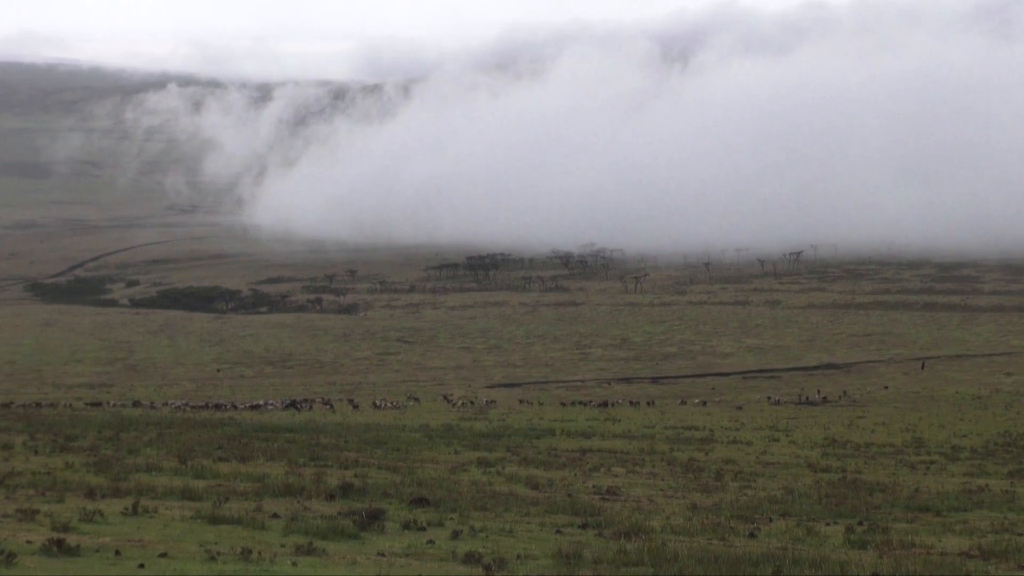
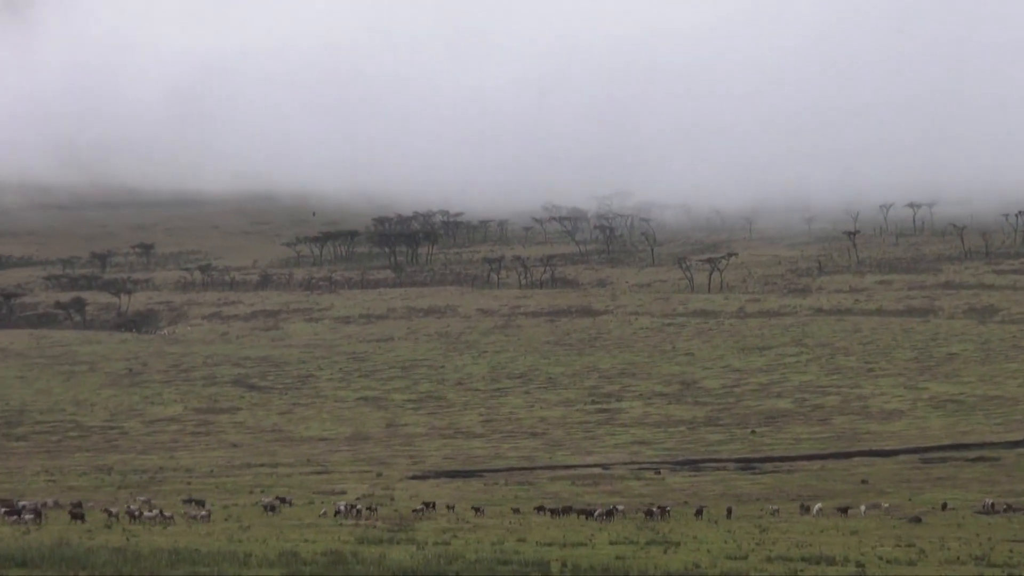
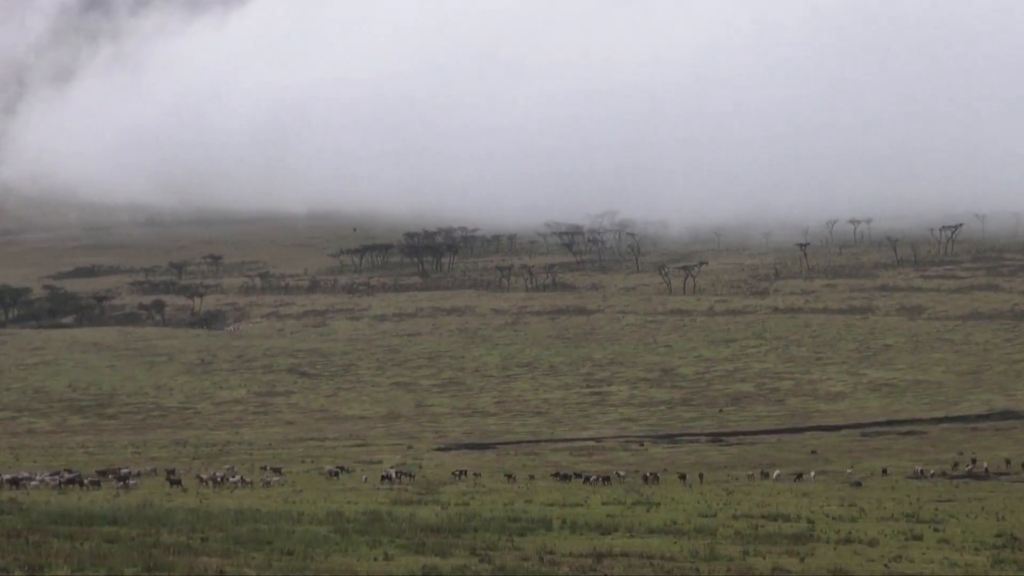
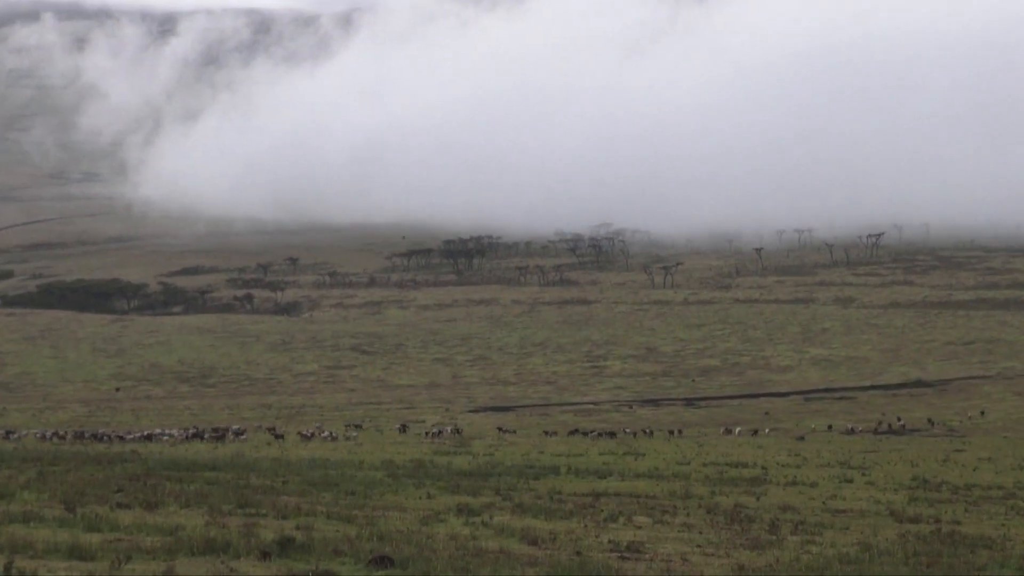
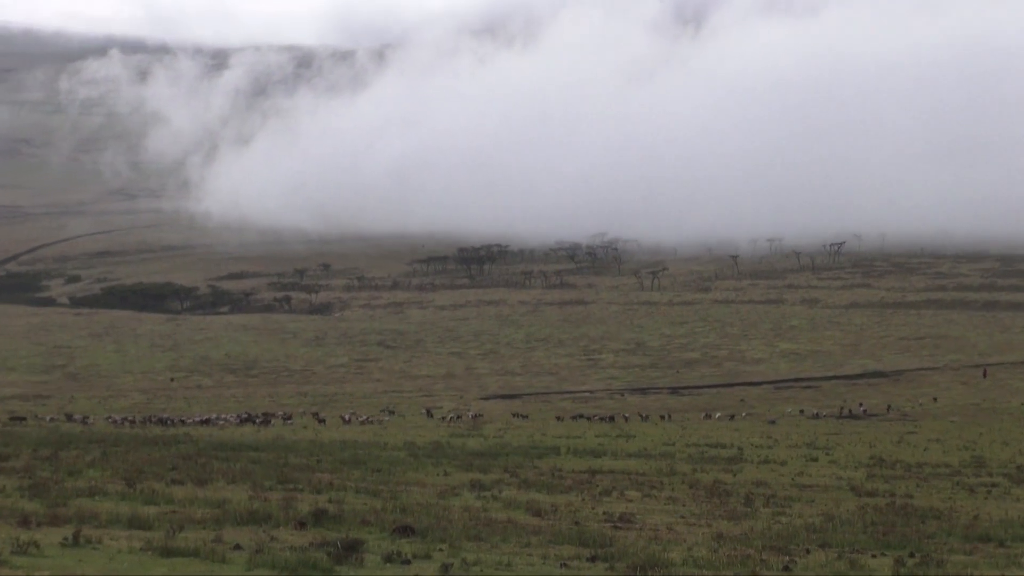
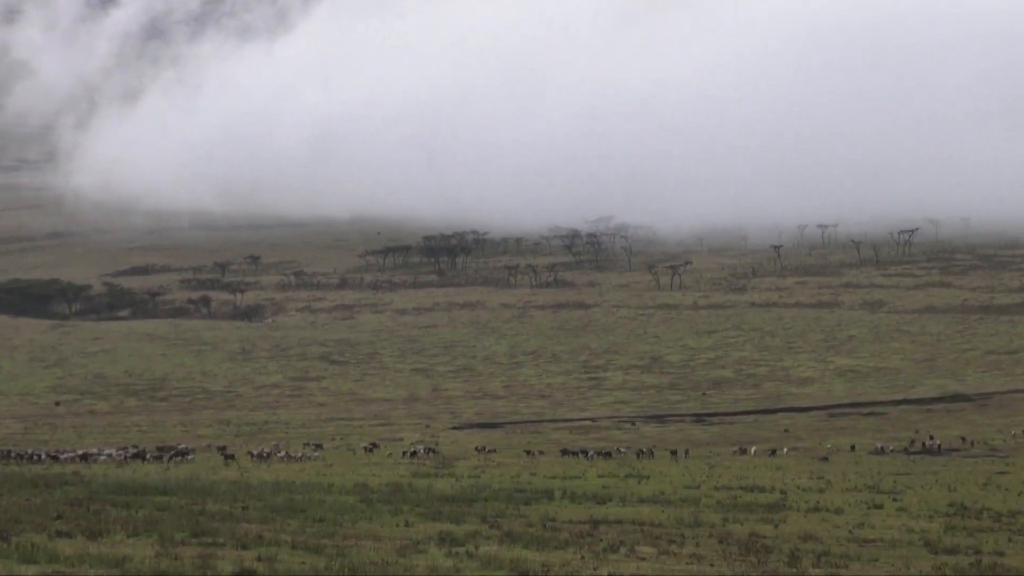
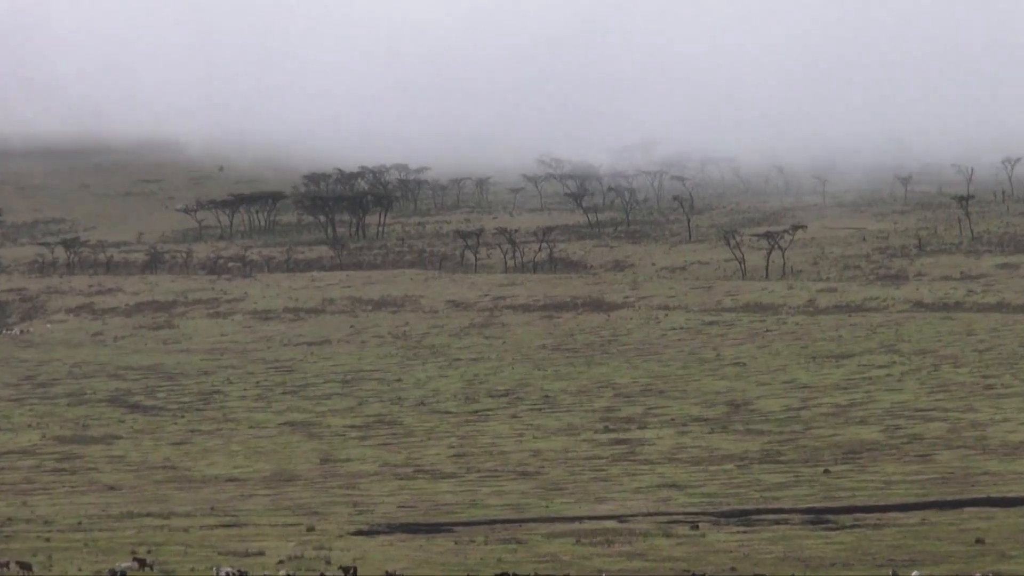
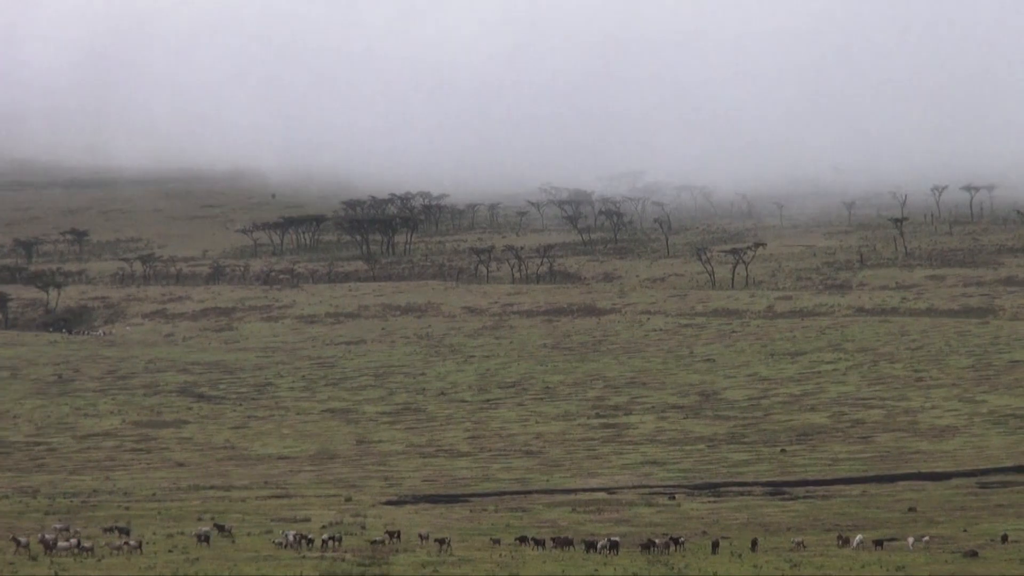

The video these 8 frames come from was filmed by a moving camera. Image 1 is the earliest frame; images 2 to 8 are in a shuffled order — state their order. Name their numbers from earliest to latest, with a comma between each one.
5, 4, 6, 3, 2, 8, 7
